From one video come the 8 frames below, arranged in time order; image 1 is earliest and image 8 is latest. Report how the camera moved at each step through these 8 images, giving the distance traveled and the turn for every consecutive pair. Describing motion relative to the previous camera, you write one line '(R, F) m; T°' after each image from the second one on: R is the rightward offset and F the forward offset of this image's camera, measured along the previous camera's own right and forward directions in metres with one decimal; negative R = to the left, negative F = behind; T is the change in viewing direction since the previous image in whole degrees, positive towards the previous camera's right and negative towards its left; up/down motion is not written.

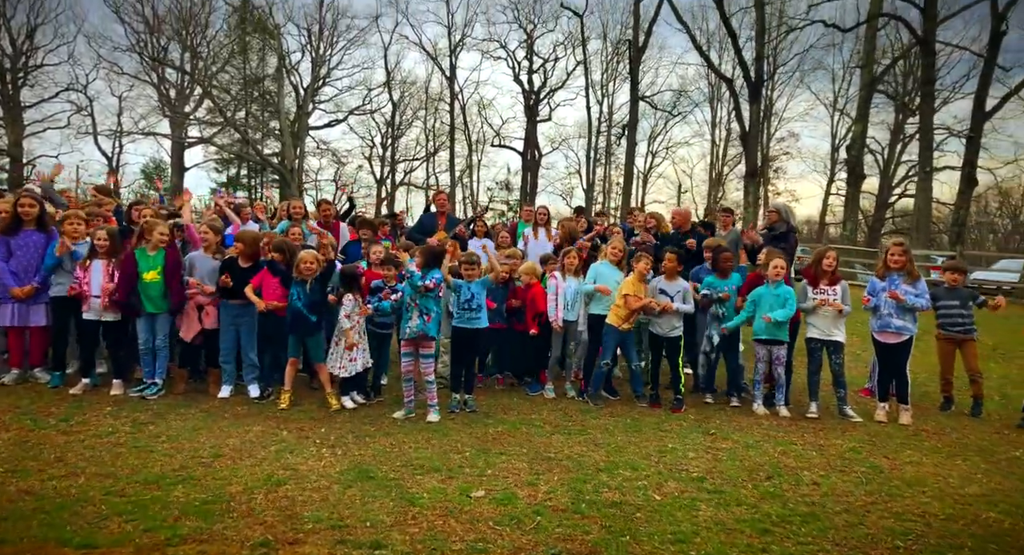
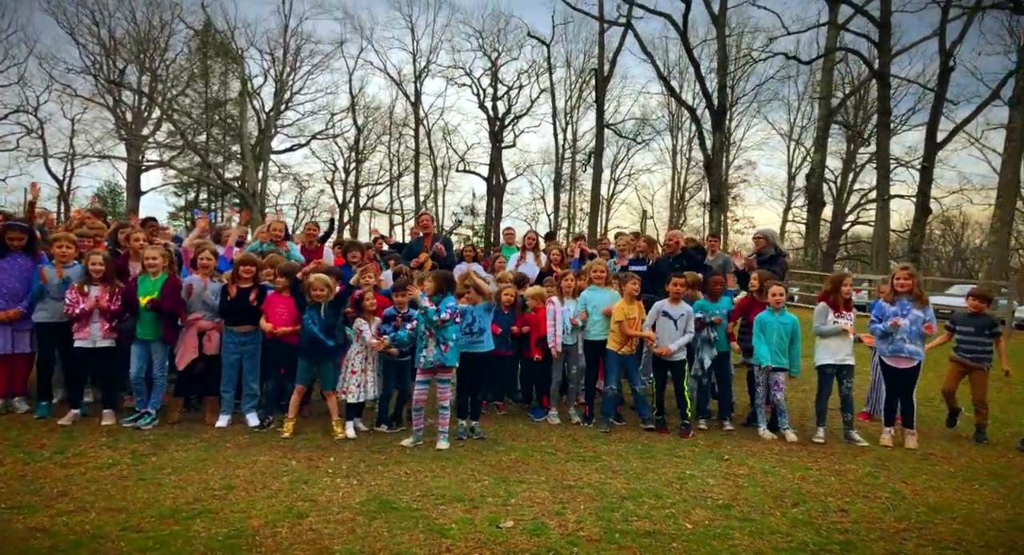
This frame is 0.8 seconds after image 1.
(-0.3, +0.1) m; +2°
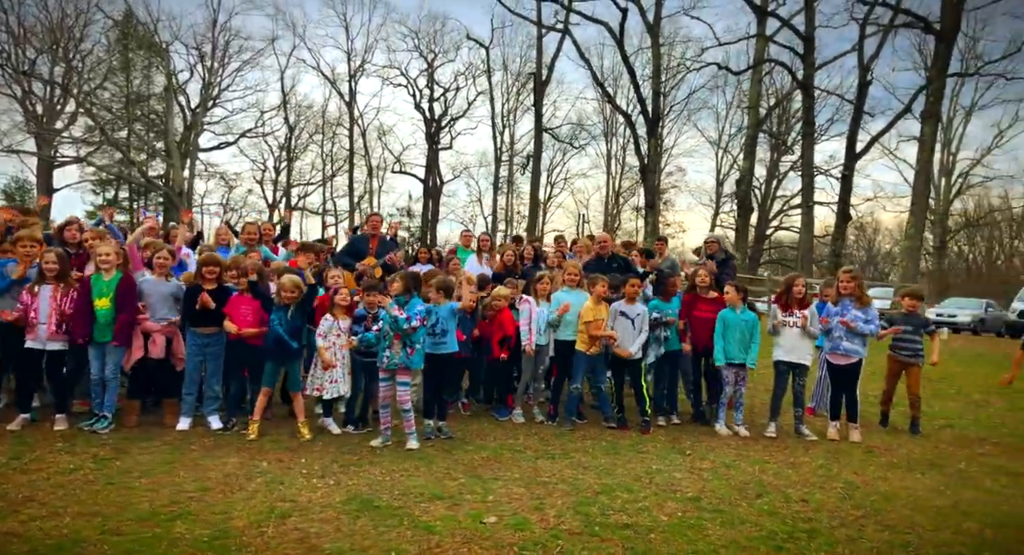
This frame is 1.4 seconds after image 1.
(-0.2, -0.1) m; +5°
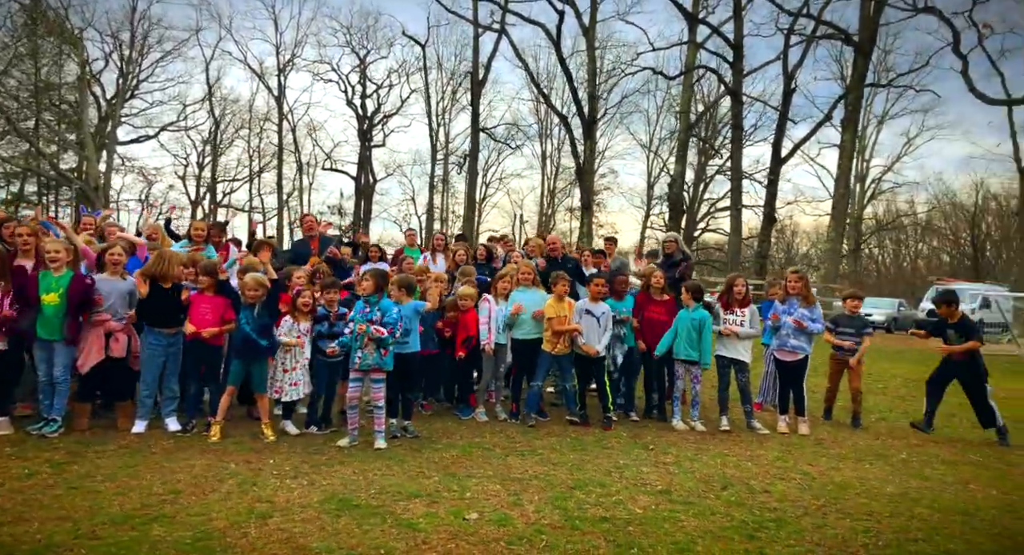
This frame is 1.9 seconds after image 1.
(-0.2, 0.0) m; +5°
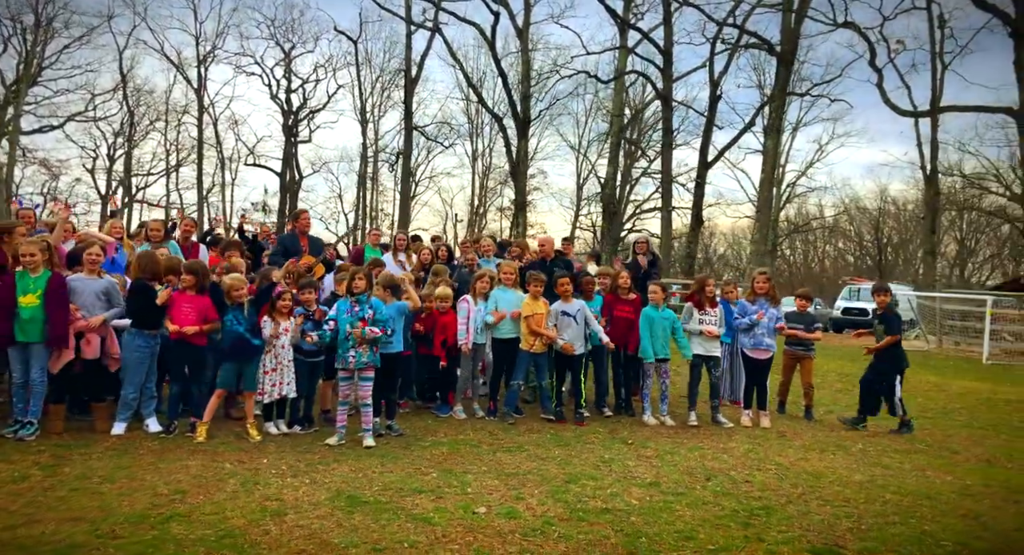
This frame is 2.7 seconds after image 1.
(-0.4, -0.1) m; +4°
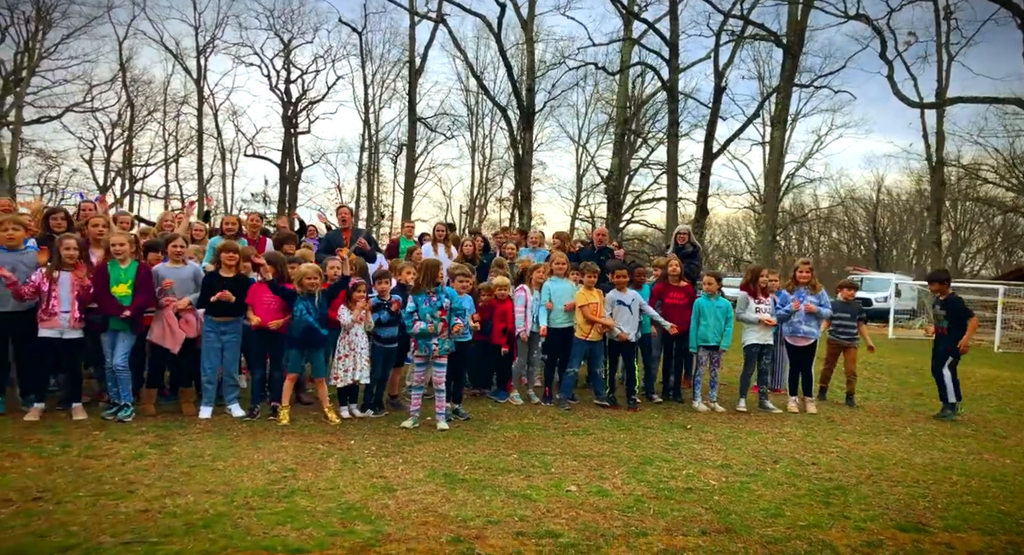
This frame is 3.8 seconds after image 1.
(-0.4, -0.2) m; -2°
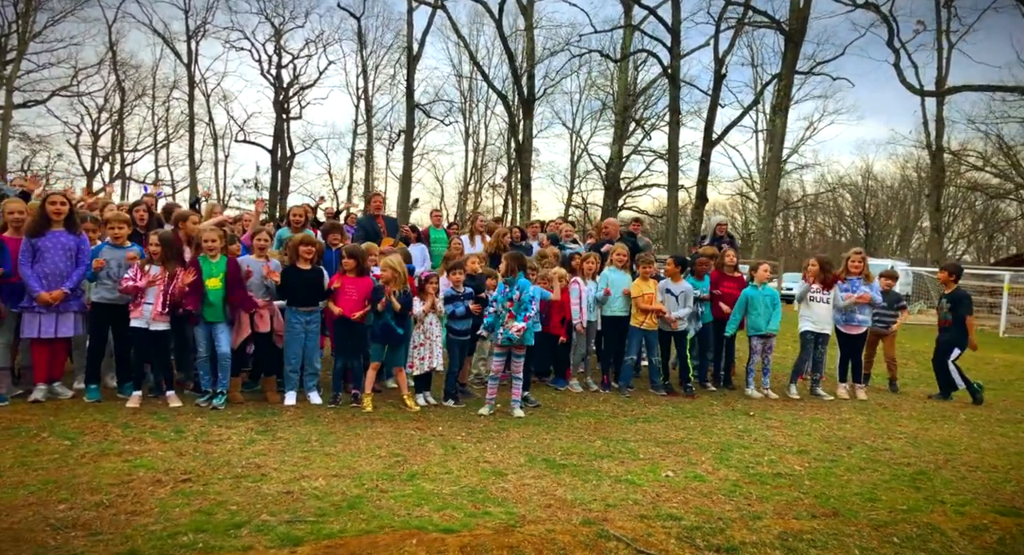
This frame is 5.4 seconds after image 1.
(-0.5, -0.2) m; -1°
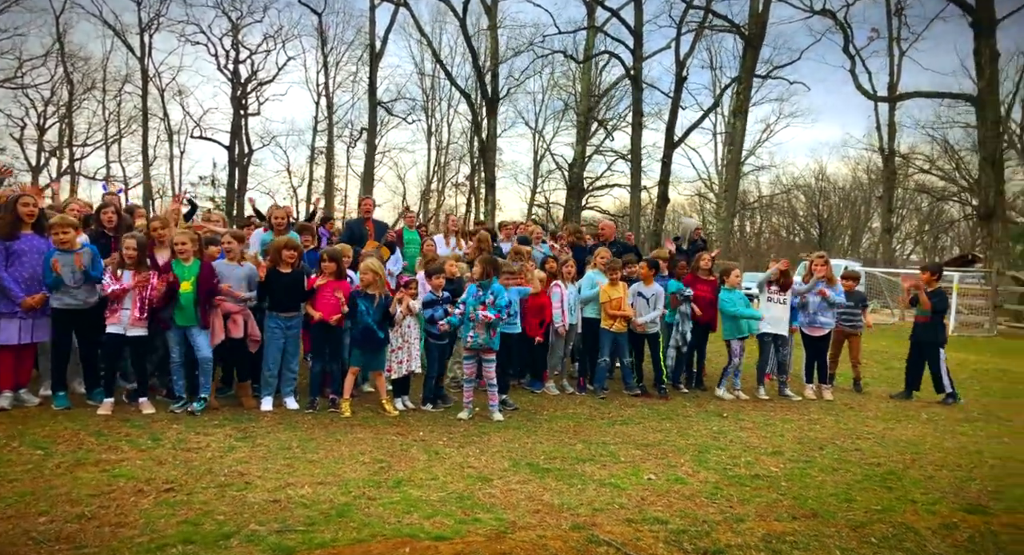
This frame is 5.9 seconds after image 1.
(-0.1, 0.0) m; +3°
